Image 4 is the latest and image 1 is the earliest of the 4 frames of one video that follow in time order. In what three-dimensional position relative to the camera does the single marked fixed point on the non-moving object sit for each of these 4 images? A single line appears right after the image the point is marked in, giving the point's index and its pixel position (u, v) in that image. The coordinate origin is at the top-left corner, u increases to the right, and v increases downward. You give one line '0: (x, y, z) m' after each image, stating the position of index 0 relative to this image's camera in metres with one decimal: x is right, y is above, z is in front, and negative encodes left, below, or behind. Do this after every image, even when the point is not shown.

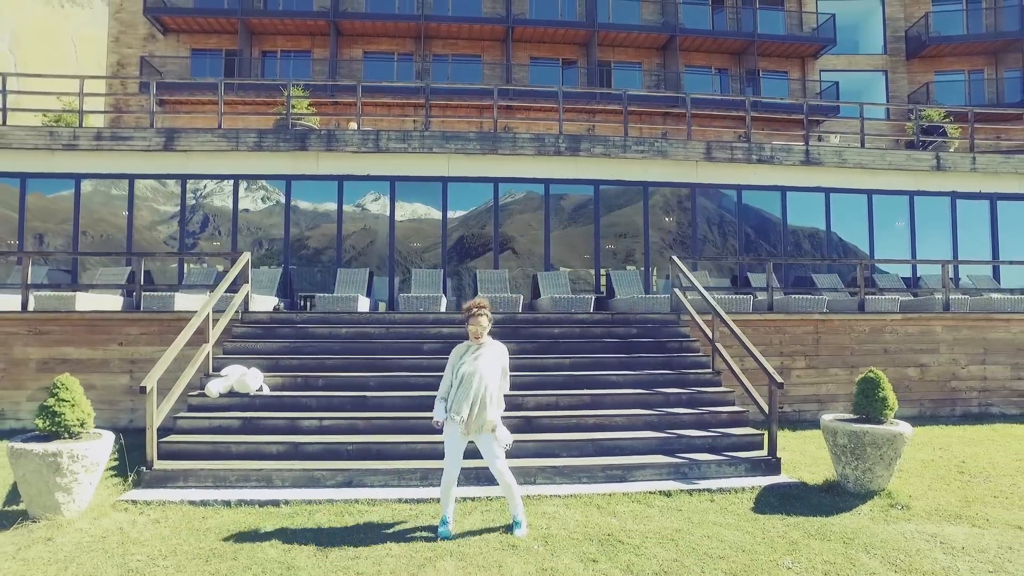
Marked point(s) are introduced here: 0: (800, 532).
0: (+2.3, -1.9, +5.2) m
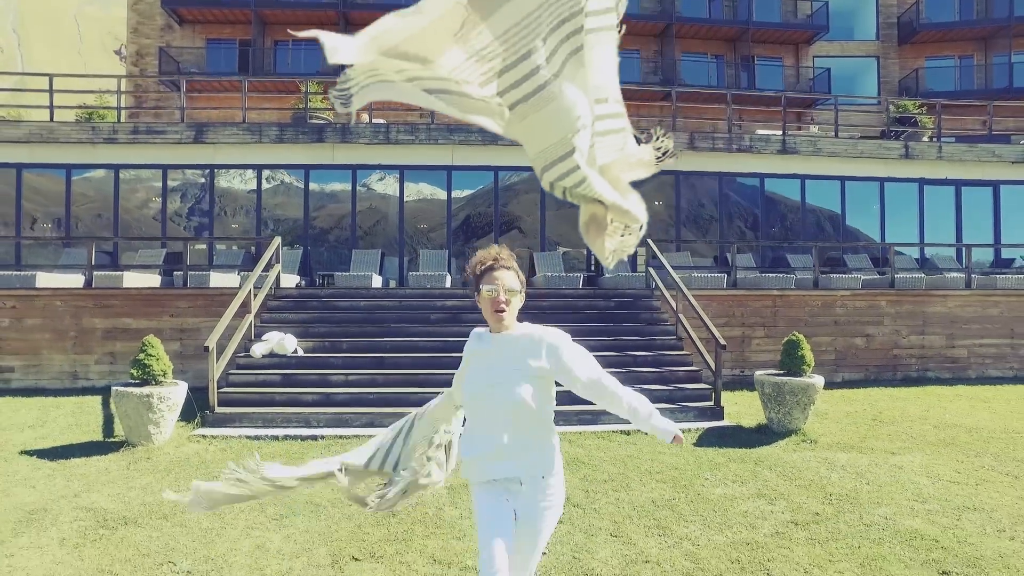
0: (+2.2, -1.7, +6.7) m
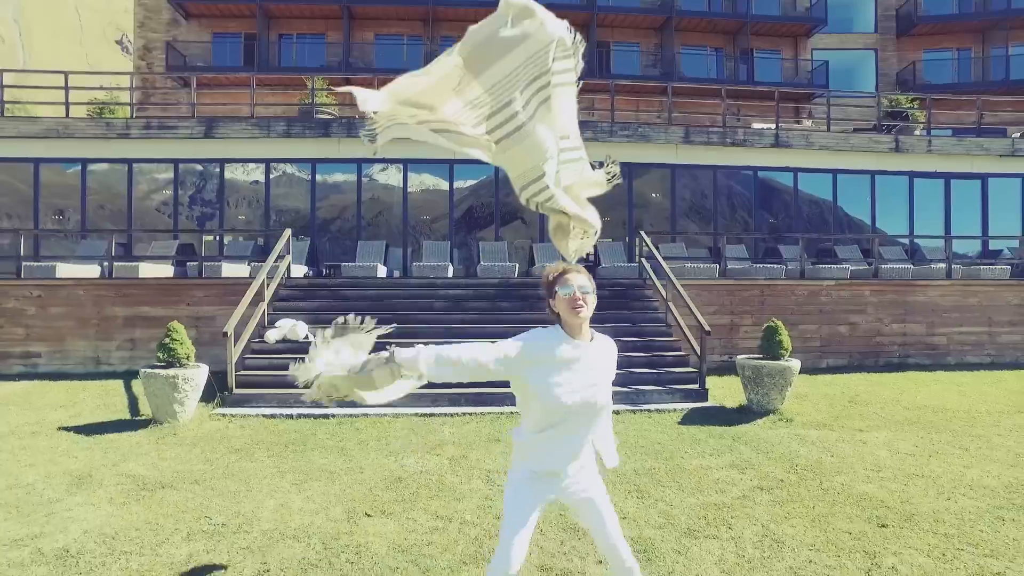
0: (+2.1, -1.6, +7.2) m
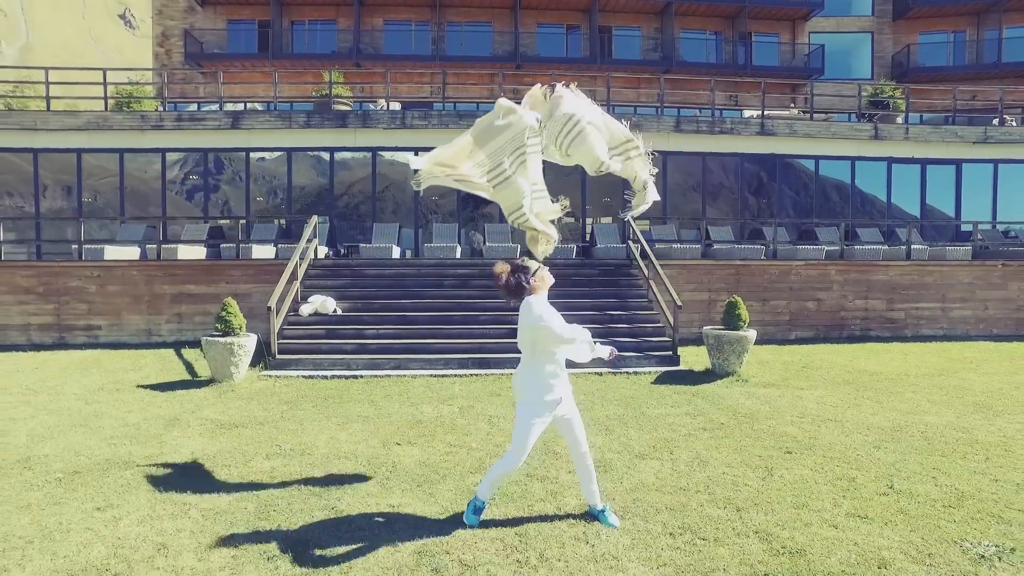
0: (+2.1, -1.4, +8.7) m
